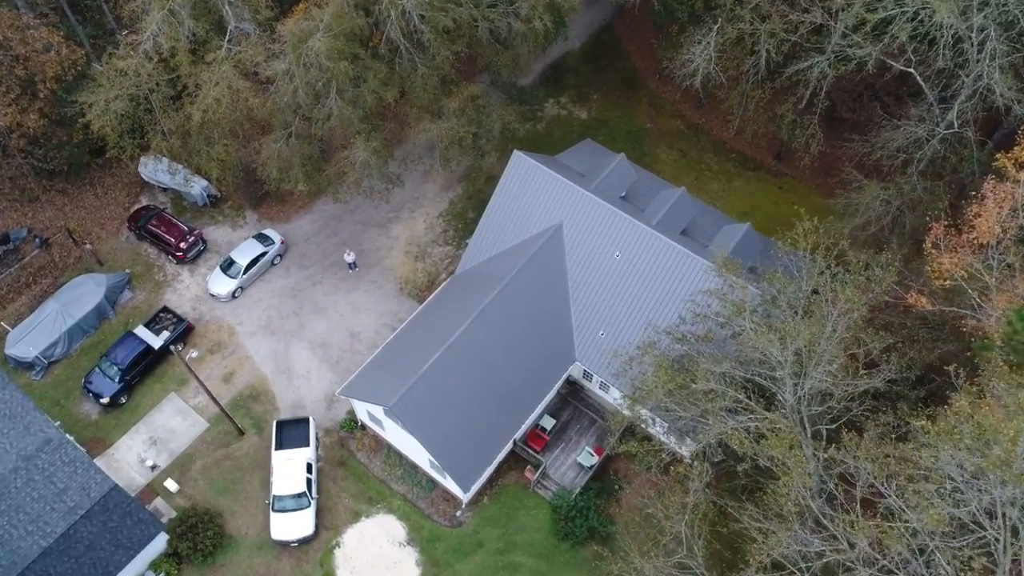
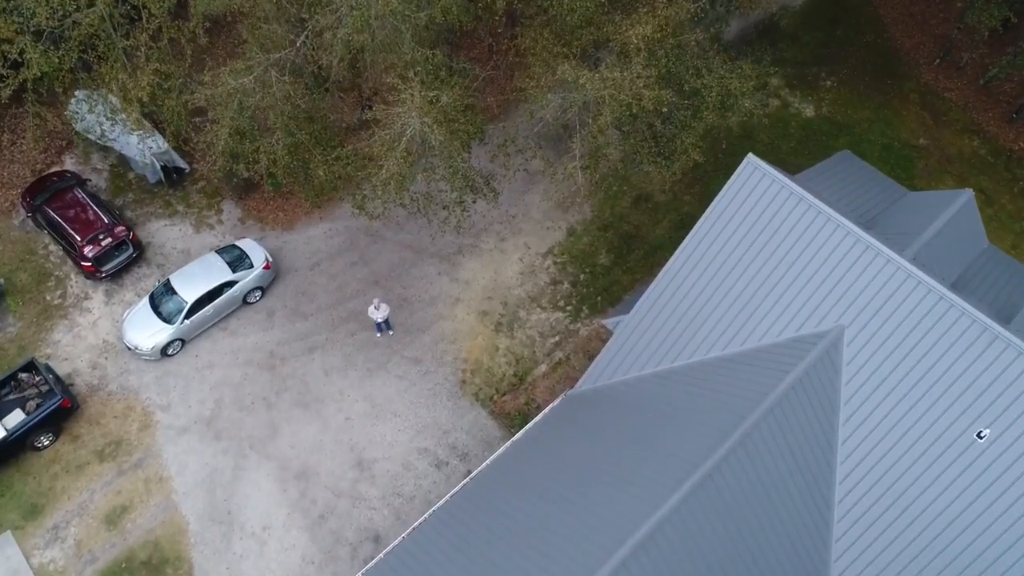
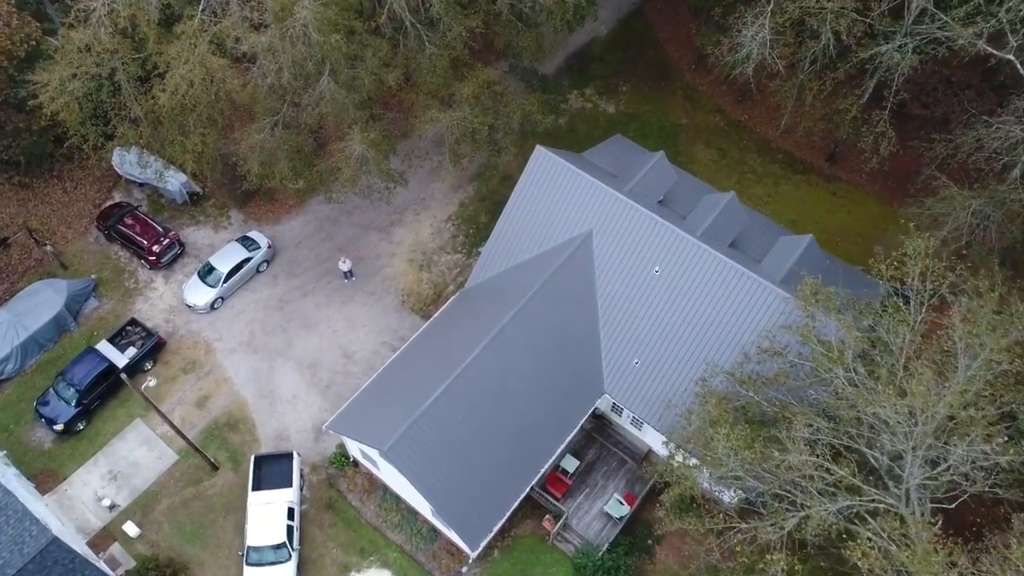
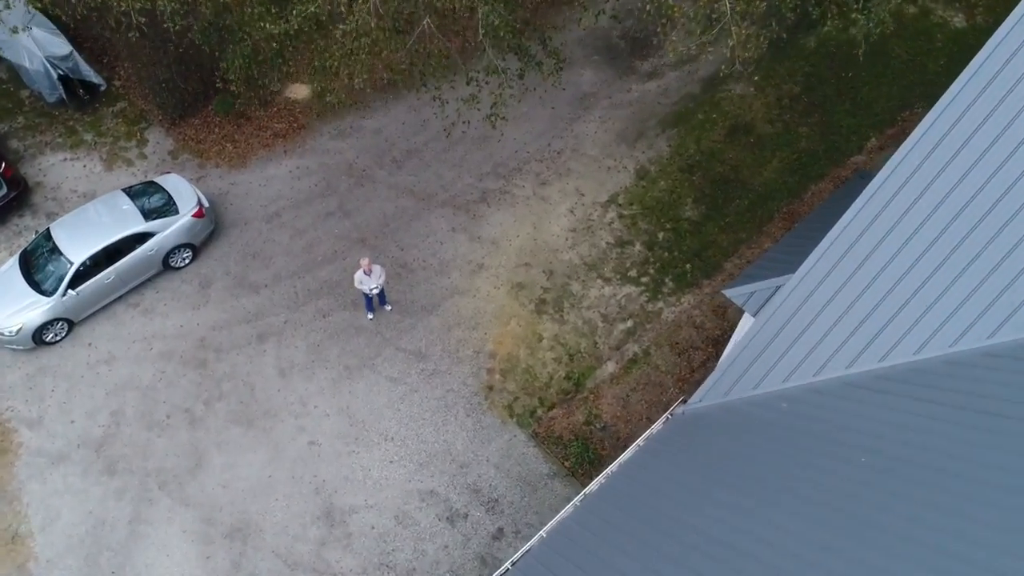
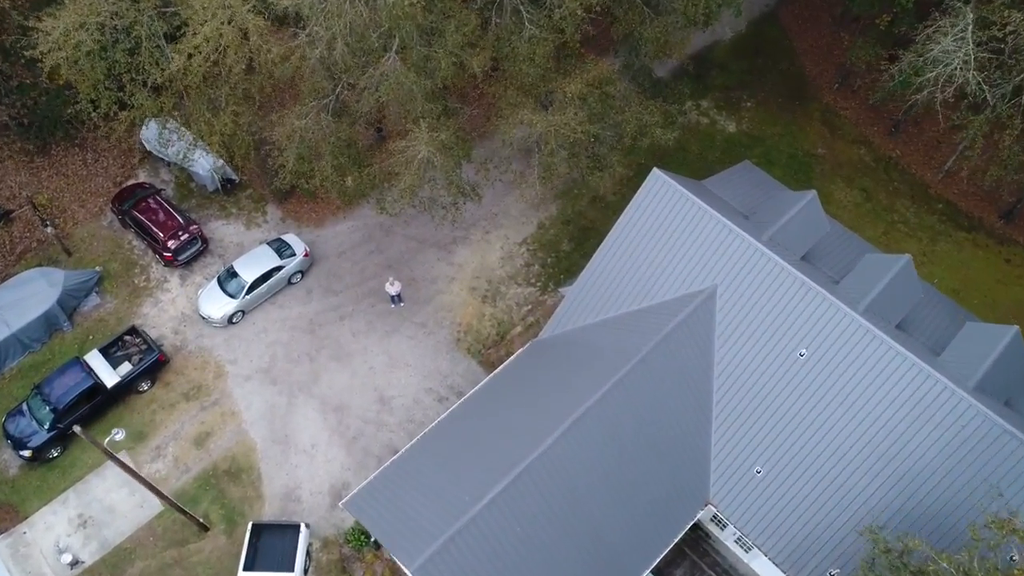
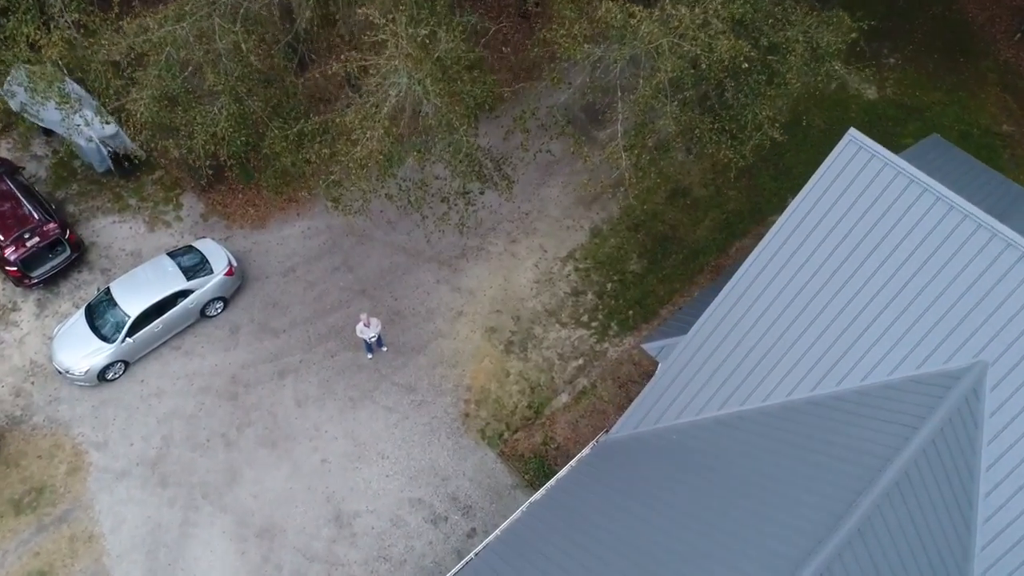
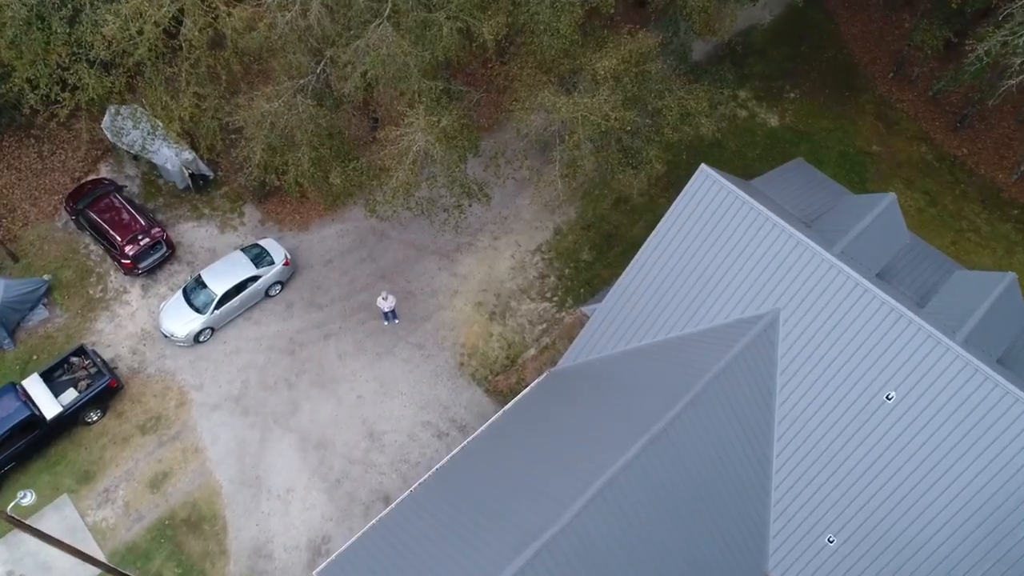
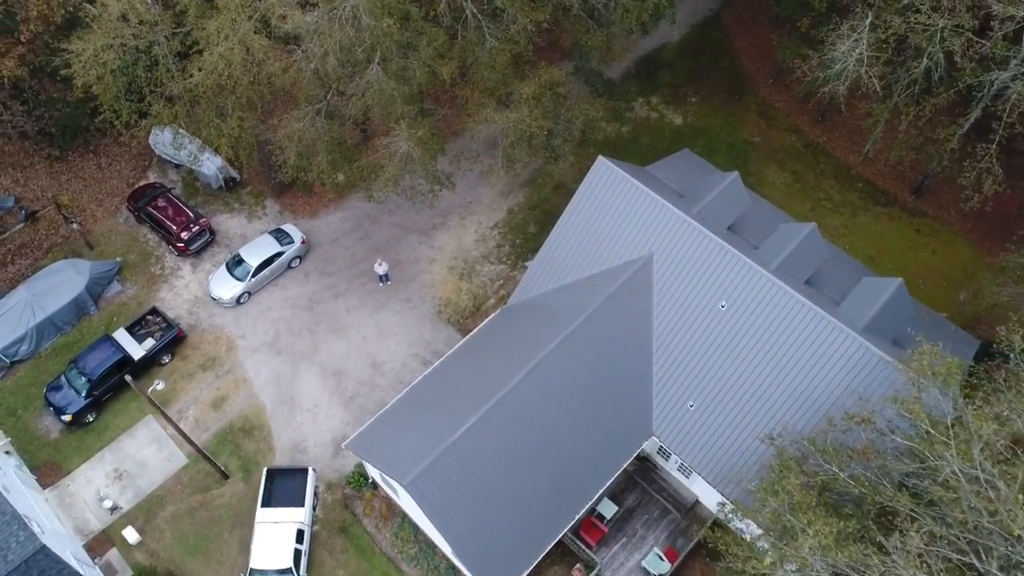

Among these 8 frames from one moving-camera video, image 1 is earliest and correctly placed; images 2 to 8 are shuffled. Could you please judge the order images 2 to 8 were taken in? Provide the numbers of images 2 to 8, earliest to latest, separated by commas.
3, 8, 5, 7, 2, 6, 4
